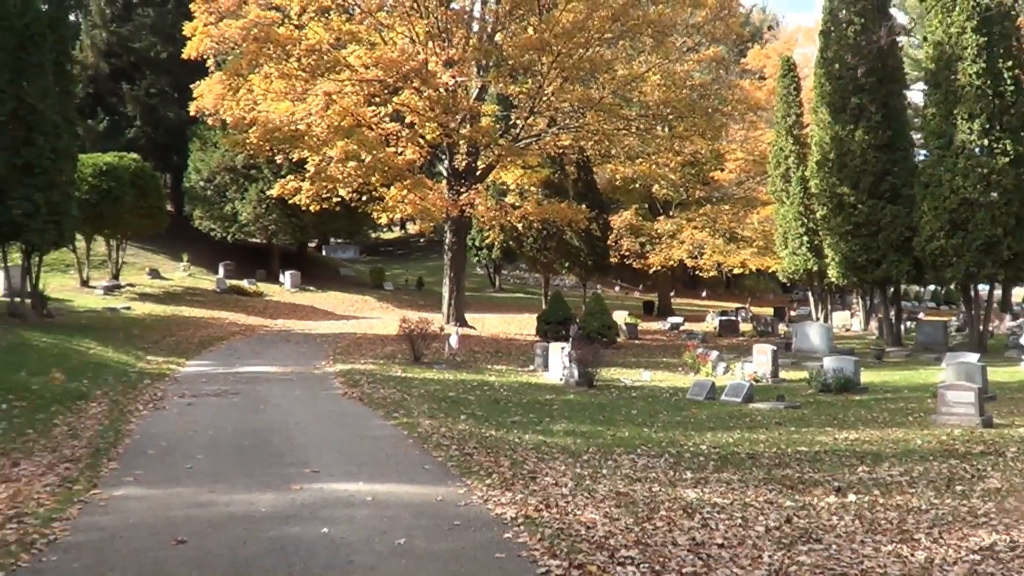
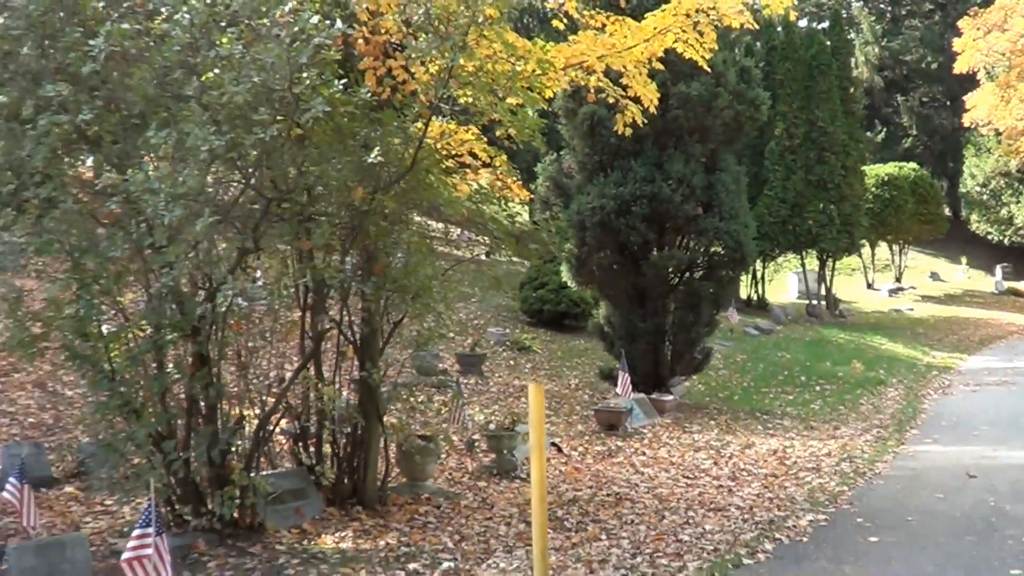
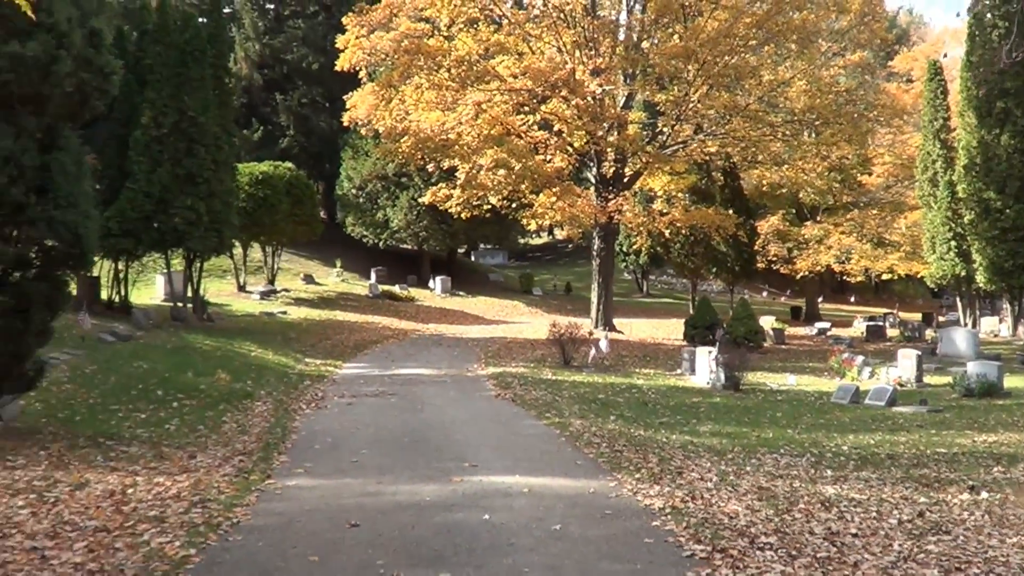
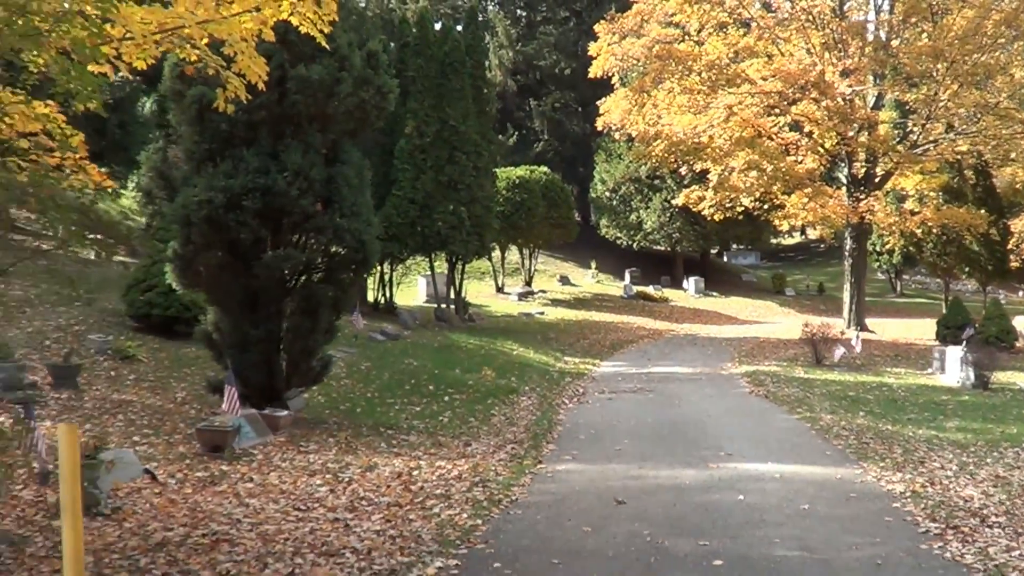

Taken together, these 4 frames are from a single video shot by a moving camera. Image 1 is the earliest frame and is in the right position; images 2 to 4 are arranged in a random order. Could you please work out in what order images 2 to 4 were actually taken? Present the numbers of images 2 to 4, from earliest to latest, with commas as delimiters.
3, 4, 2
